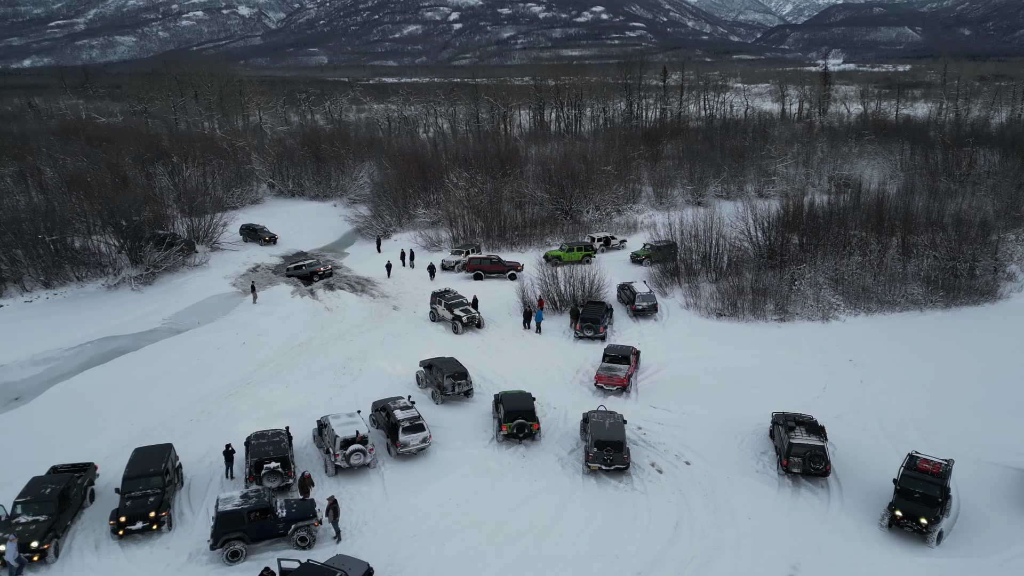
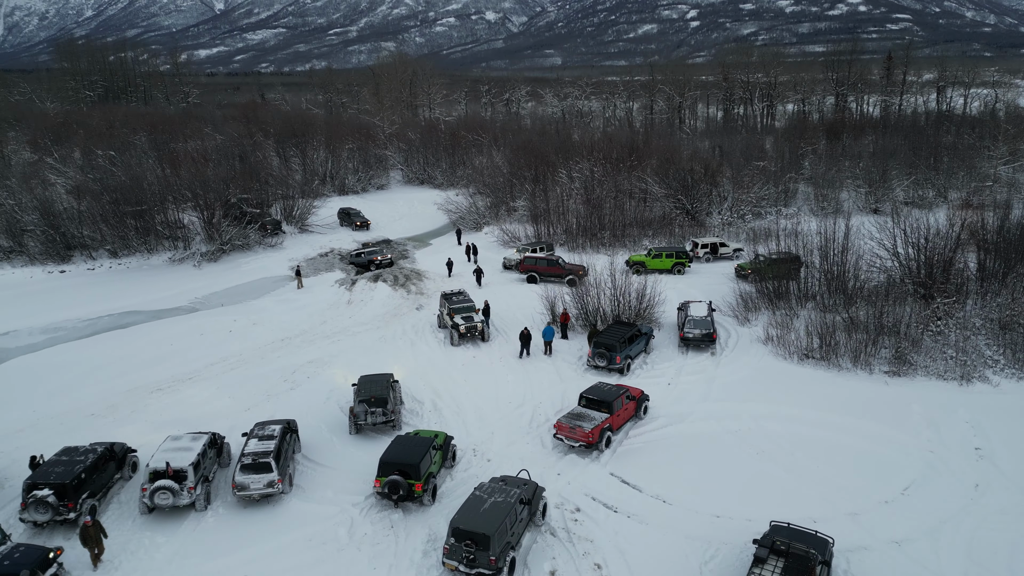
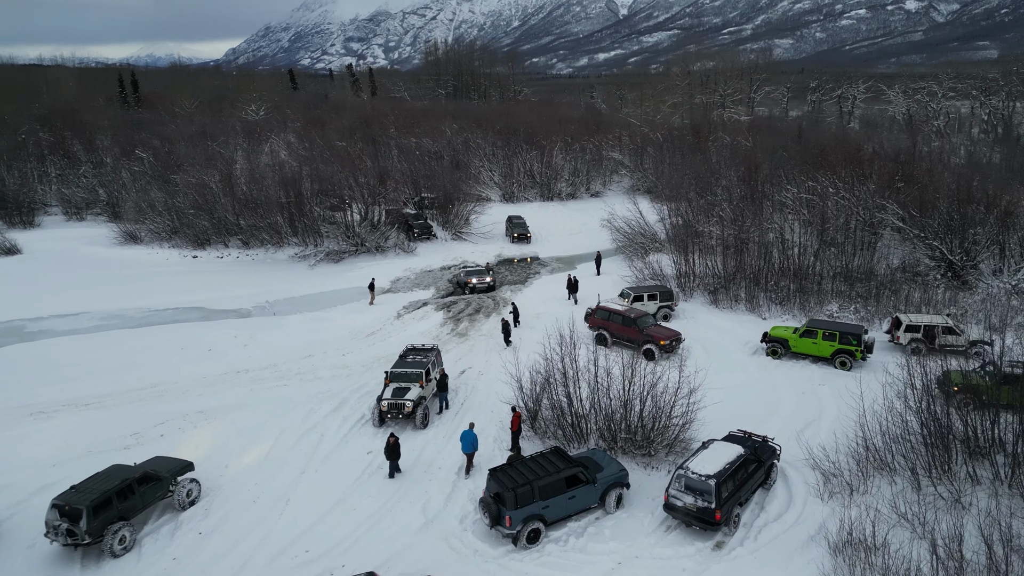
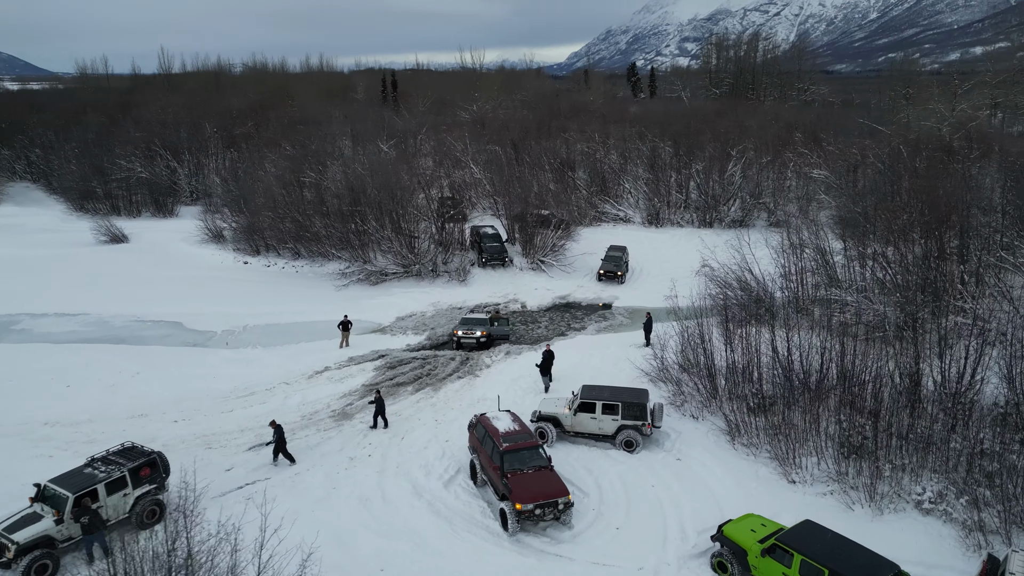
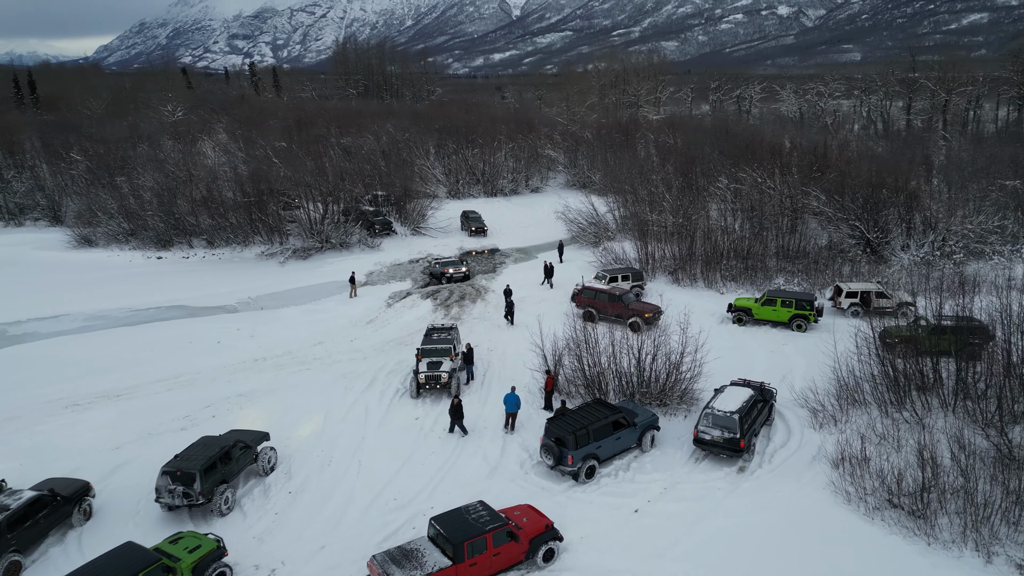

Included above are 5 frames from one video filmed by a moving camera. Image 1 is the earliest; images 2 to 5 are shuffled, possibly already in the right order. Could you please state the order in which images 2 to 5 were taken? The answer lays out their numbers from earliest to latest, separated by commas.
2, 5, 3, 4
